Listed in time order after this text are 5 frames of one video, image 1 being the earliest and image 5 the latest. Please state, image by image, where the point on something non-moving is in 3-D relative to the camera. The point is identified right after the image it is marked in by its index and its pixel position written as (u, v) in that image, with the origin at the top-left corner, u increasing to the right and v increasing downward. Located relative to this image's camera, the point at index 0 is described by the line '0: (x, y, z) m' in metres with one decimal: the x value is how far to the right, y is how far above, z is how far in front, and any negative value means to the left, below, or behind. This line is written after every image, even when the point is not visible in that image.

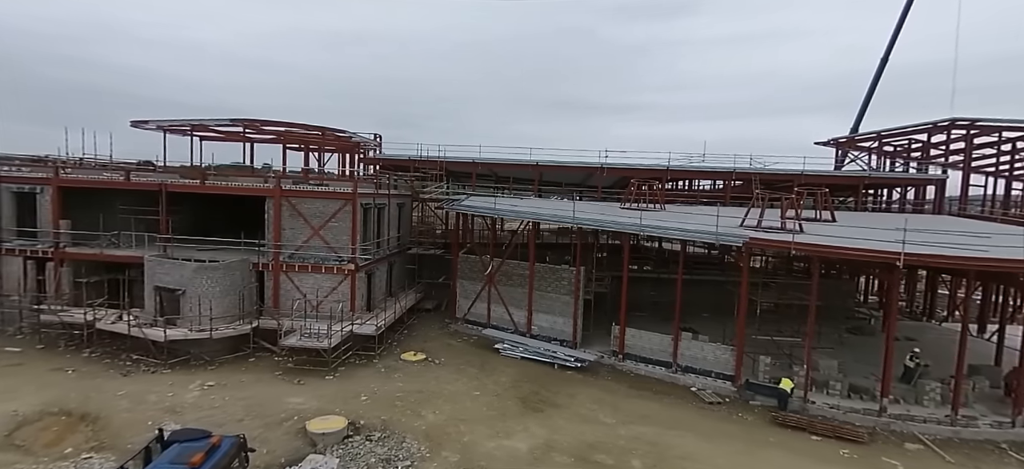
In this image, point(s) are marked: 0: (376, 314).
0: (-5.3, -3.1, +17.8) m
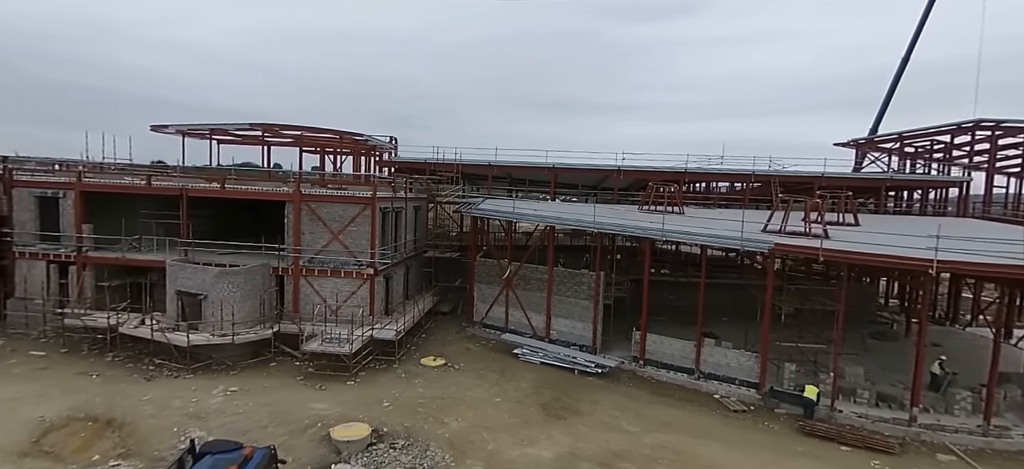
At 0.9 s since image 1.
0: (-4.6, -3.3, +17.7) m
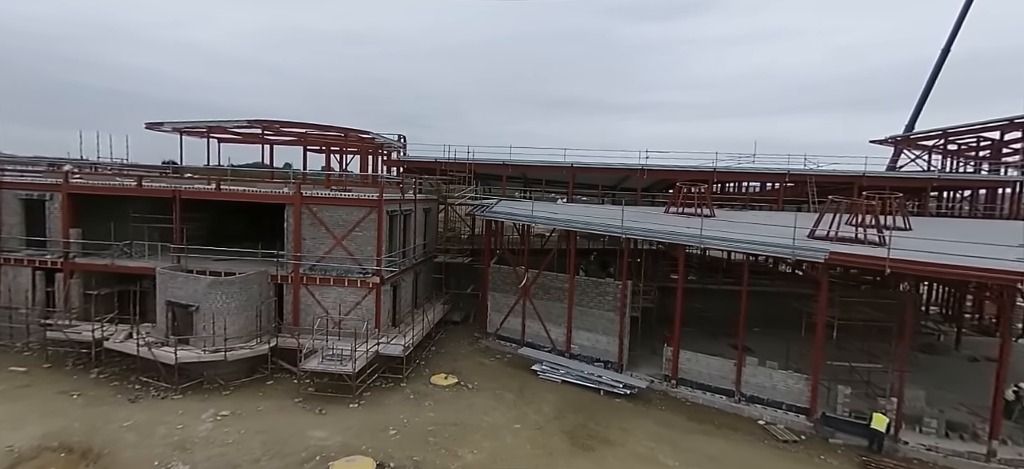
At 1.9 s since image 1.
0: (-3.9, -3.5, +16.4) m
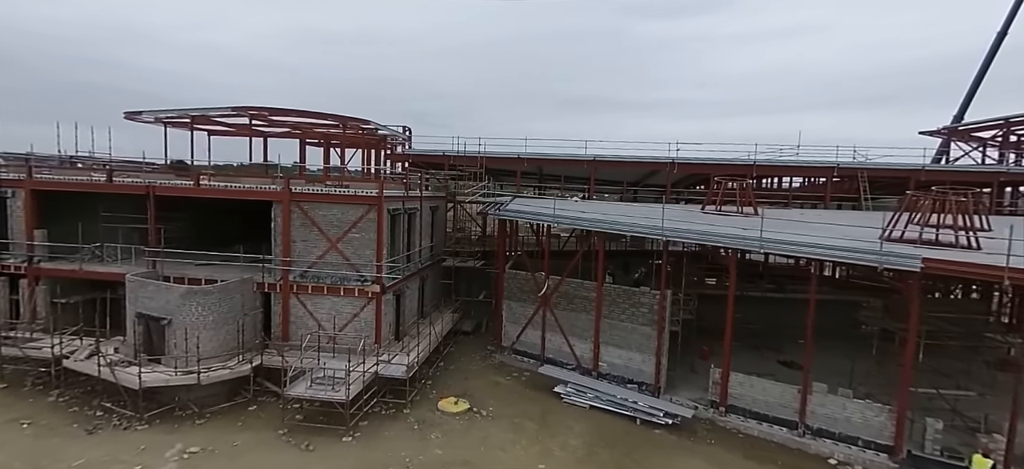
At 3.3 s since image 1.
0: (-3.3, -3.5, +14.4) m
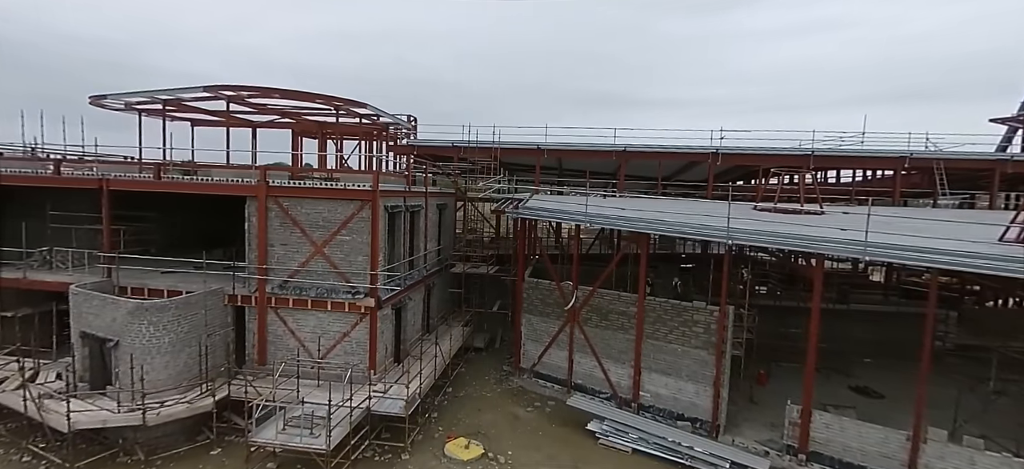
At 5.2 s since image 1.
0: (-2.8, -3.6, +12.0) m
